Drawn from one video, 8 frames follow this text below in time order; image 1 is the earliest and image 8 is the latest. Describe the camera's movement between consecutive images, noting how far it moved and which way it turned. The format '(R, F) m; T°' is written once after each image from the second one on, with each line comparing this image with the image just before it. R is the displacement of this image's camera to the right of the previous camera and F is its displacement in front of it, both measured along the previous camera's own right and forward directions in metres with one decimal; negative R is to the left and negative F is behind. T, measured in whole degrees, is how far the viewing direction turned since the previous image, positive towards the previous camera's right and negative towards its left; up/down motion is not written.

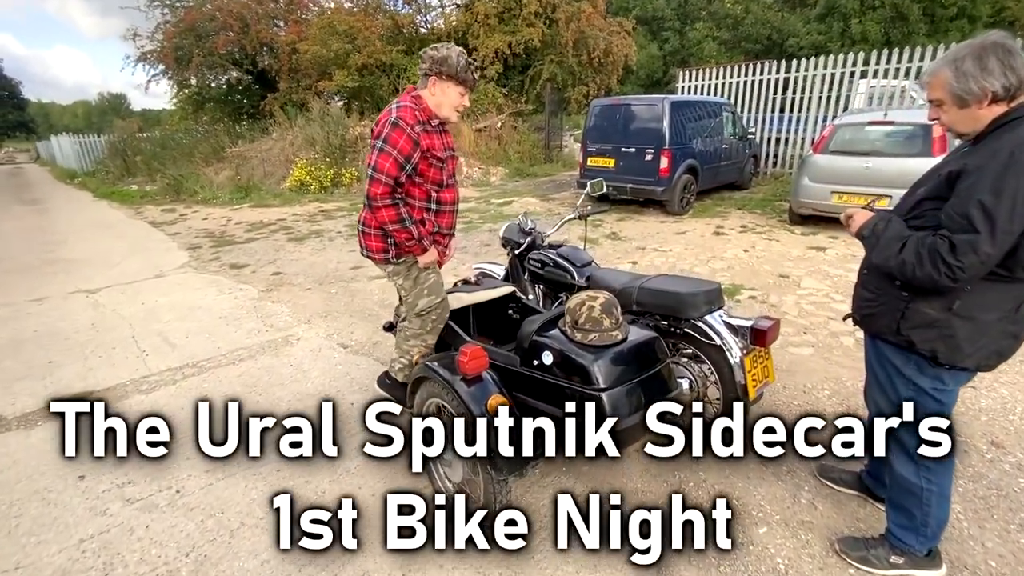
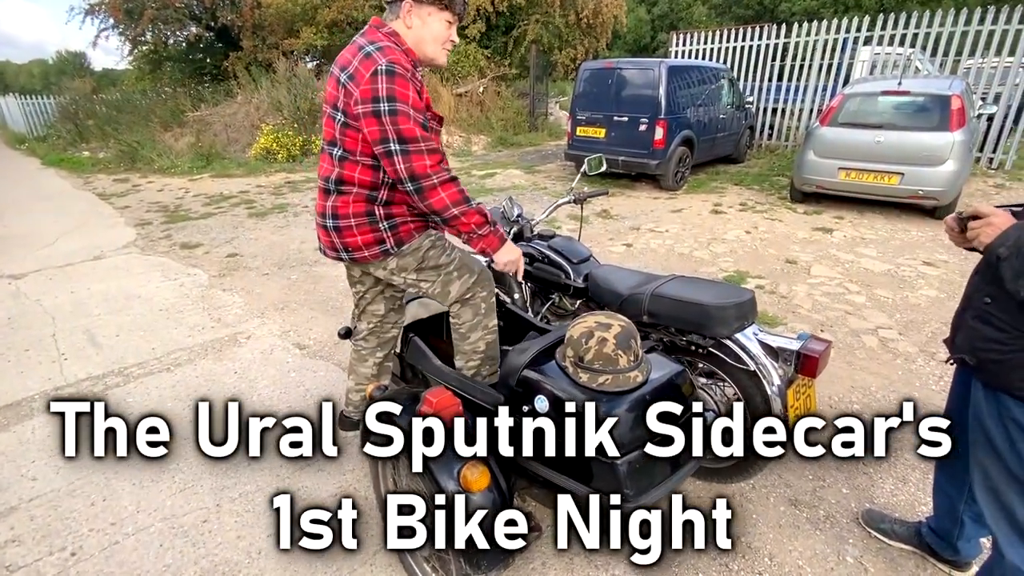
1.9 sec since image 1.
(0.0, +0.6) m; +2°
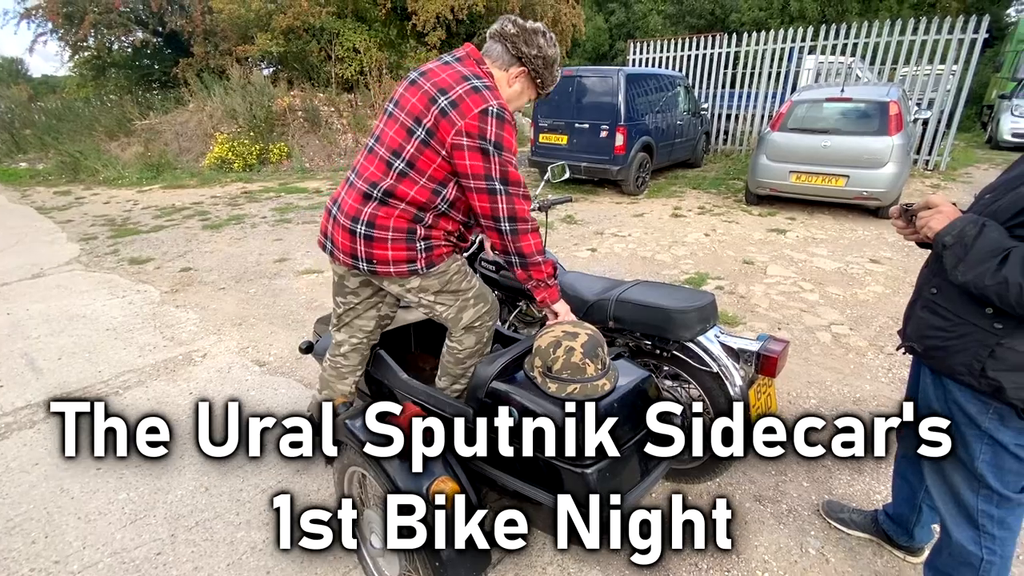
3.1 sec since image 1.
(0.0, 0.0) m; +4°
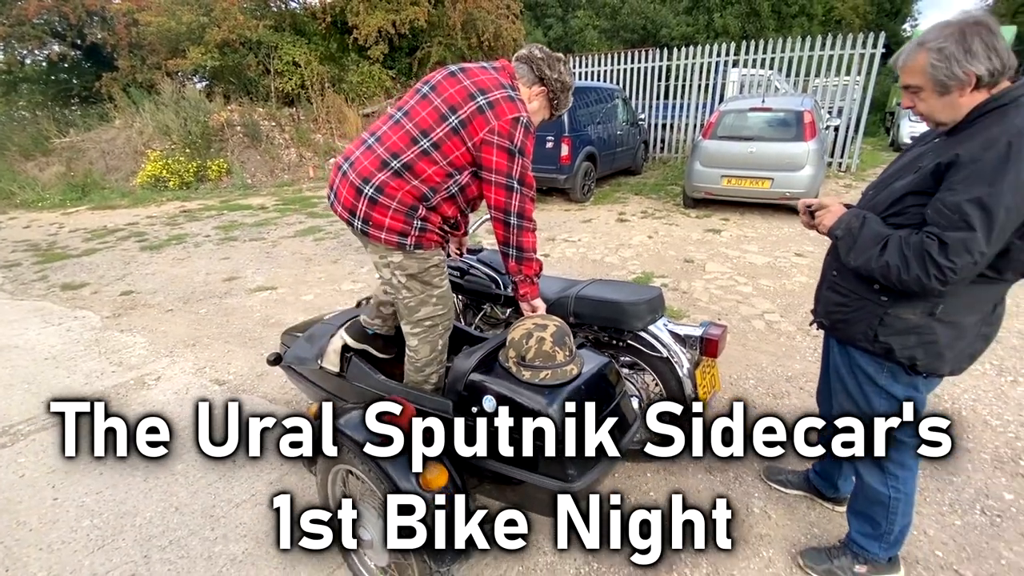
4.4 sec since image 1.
(-0.1, -0.2) m; +6°
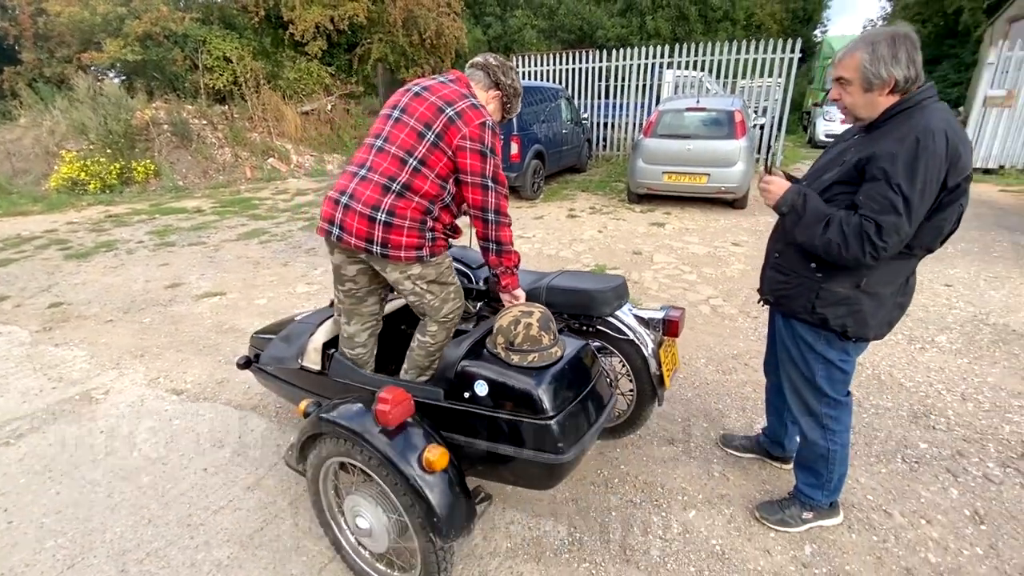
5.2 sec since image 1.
(-0.2, -0.1) m; +6°
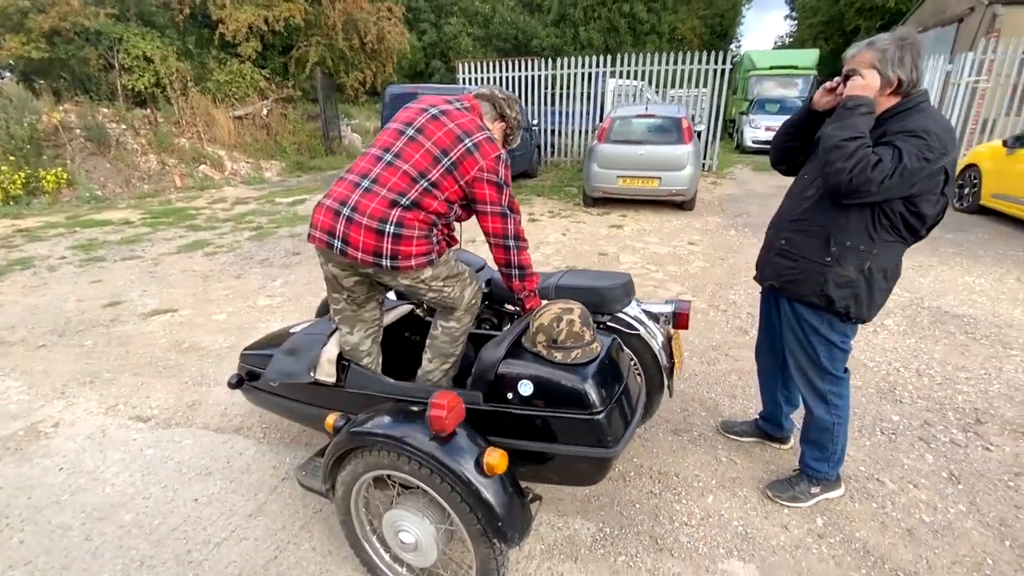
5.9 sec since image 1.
(-0.4, 0.0) m; +7°
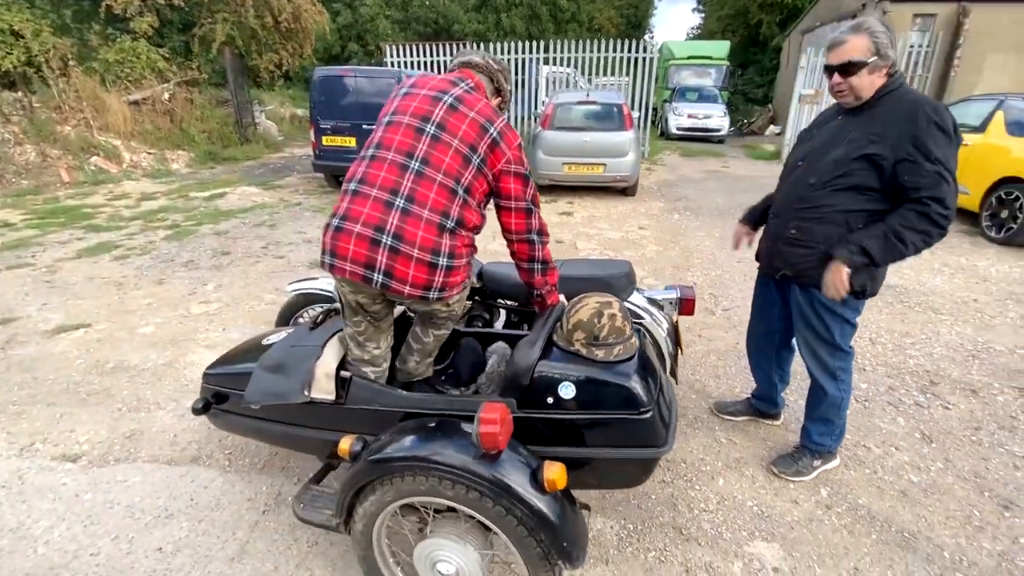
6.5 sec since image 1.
(-0.4, +0.2) m; +8°
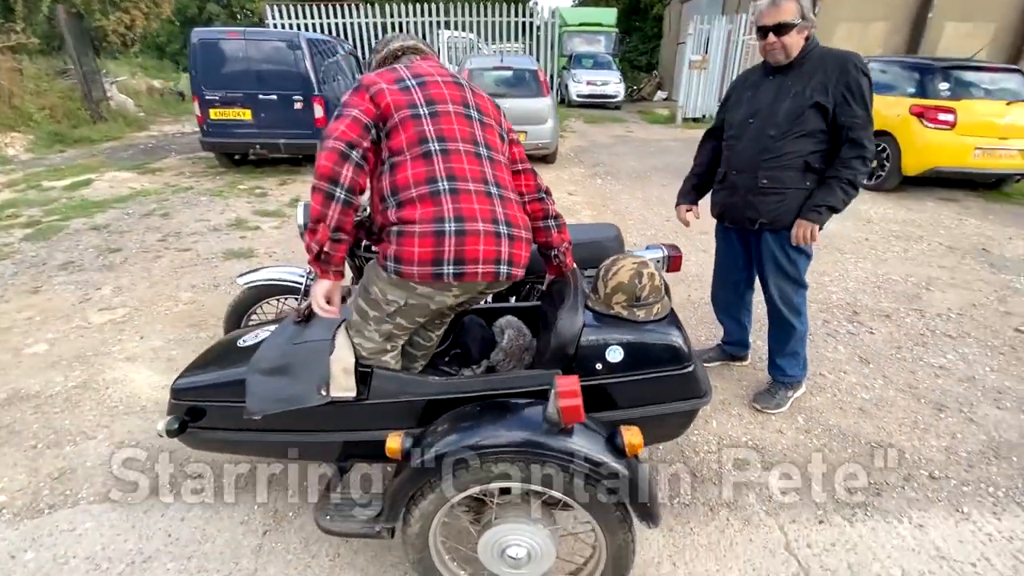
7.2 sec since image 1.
(-0.5, +0.1) m; +11°
